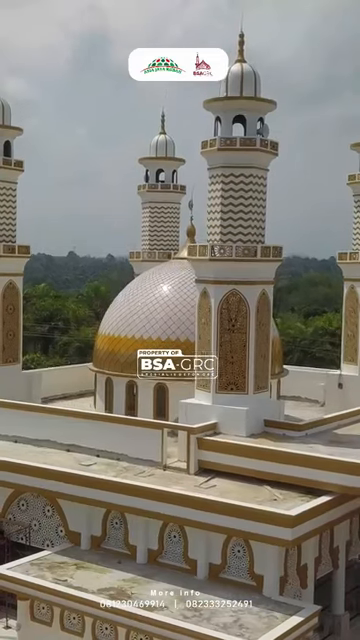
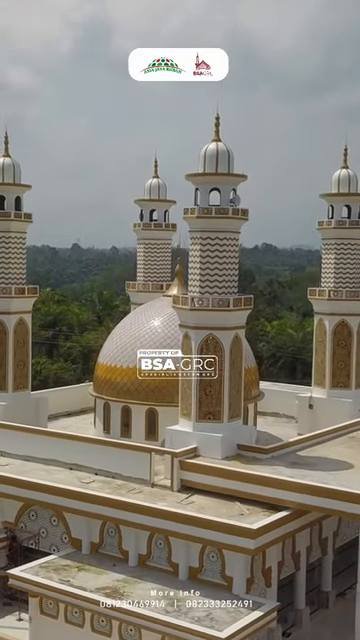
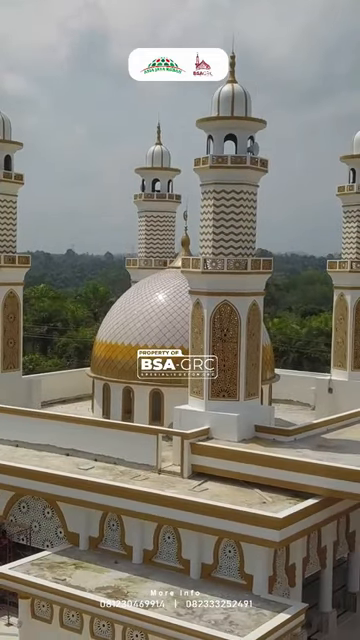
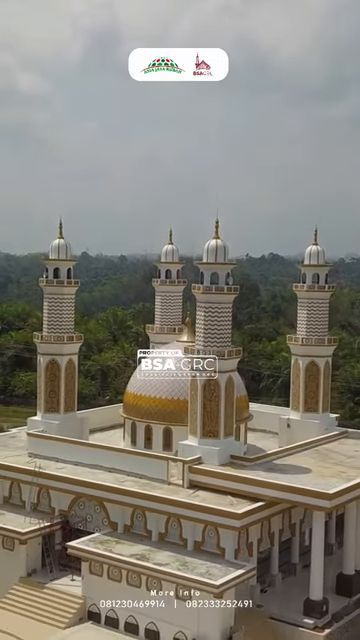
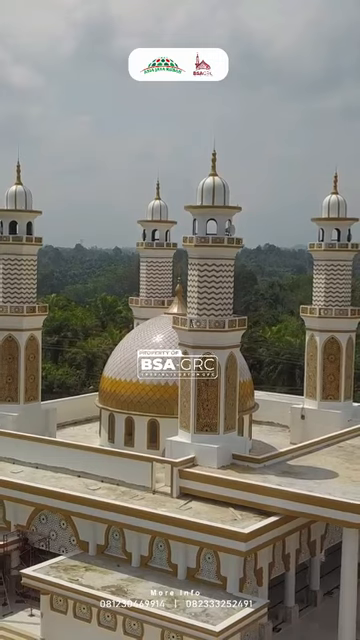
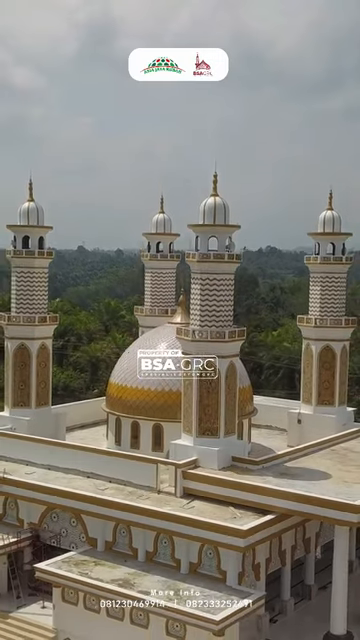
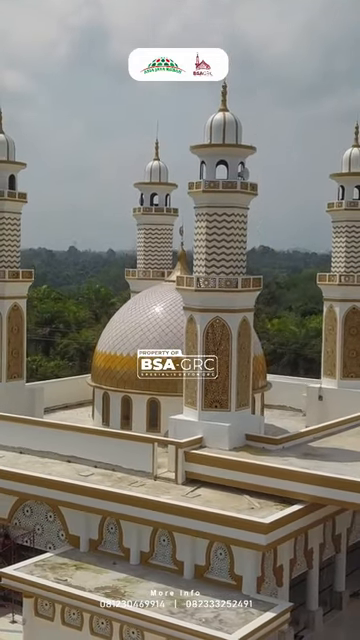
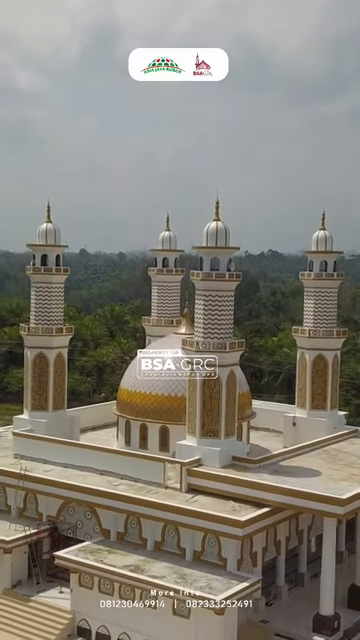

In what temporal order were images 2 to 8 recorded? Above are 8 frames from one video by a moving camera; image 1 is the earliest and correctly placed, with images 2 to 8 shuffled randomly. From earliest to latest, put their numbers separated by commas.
3, 7, 2, 5, 6, 8, 4
